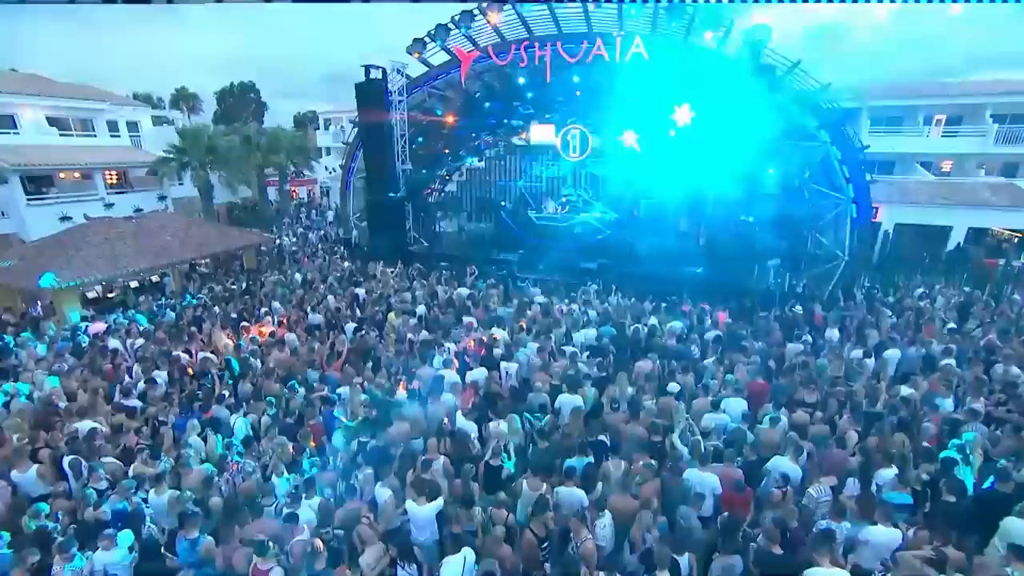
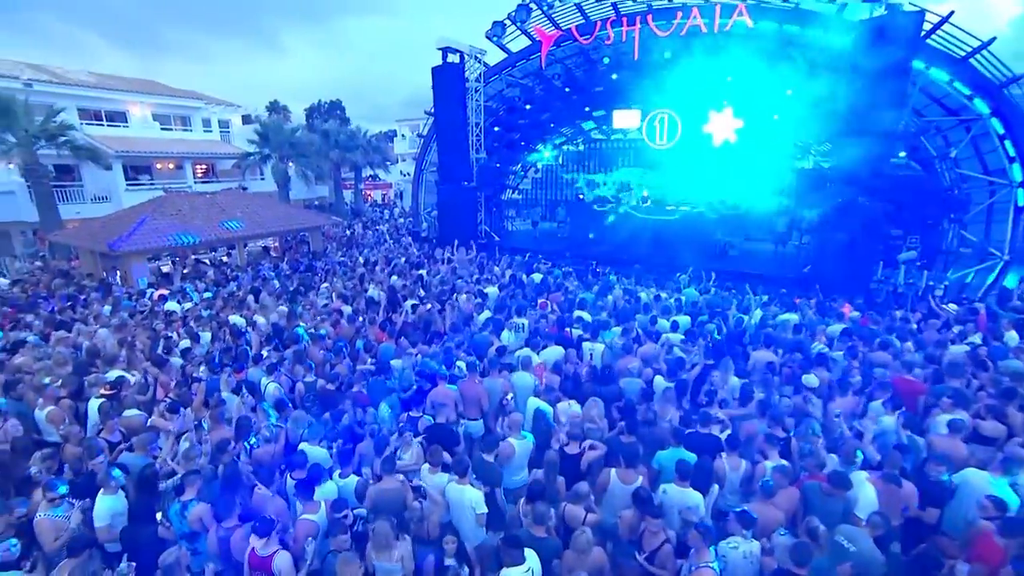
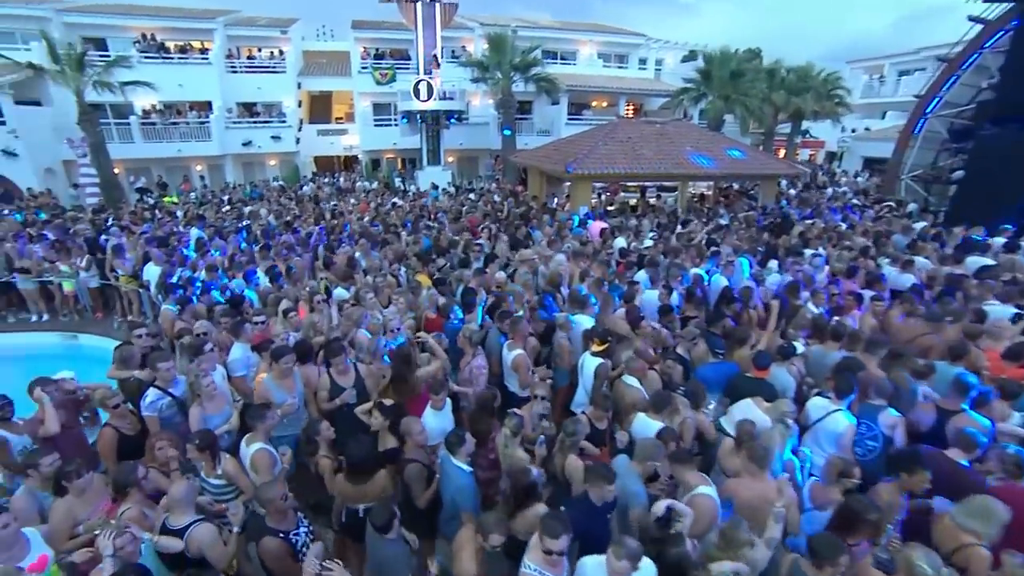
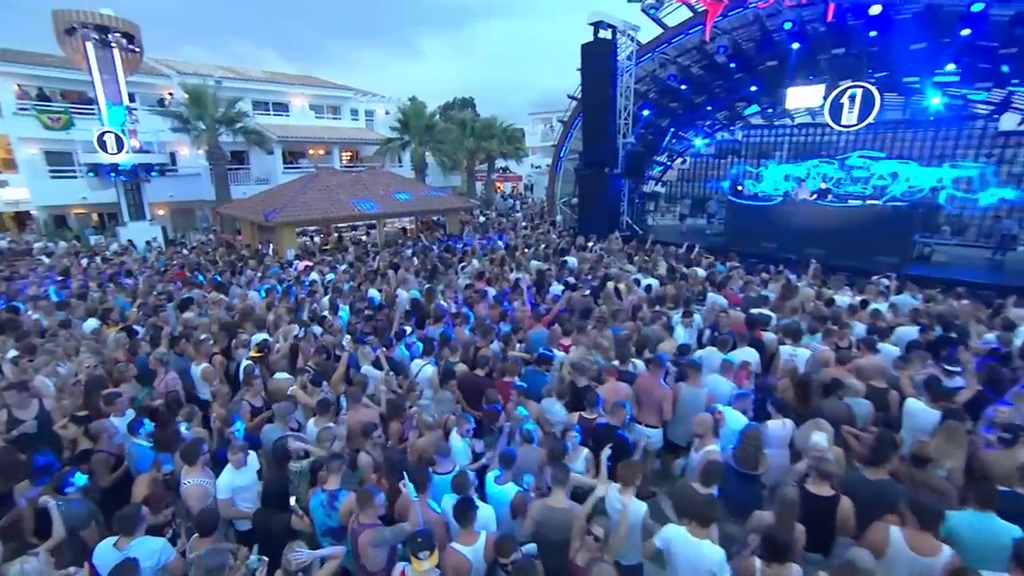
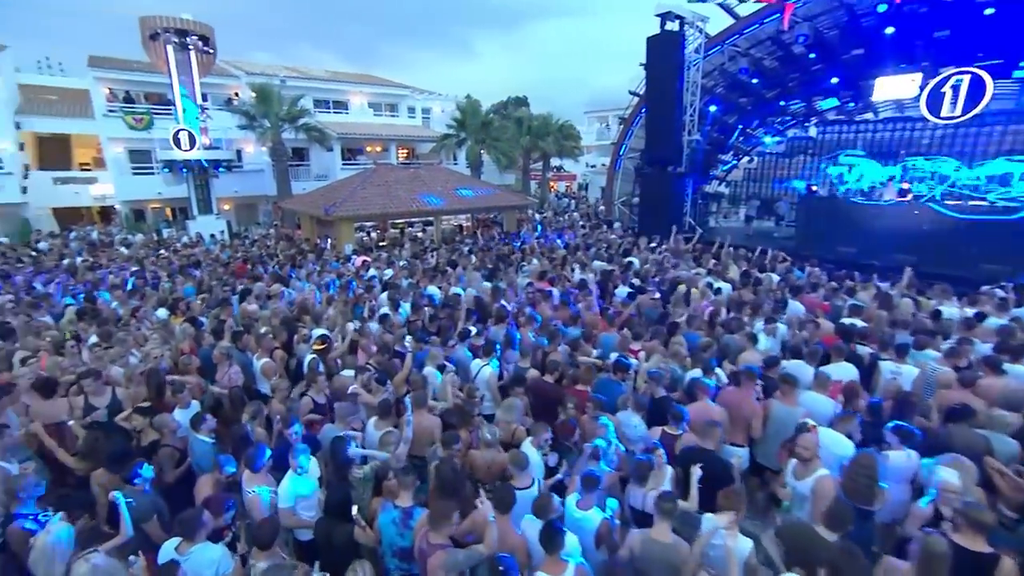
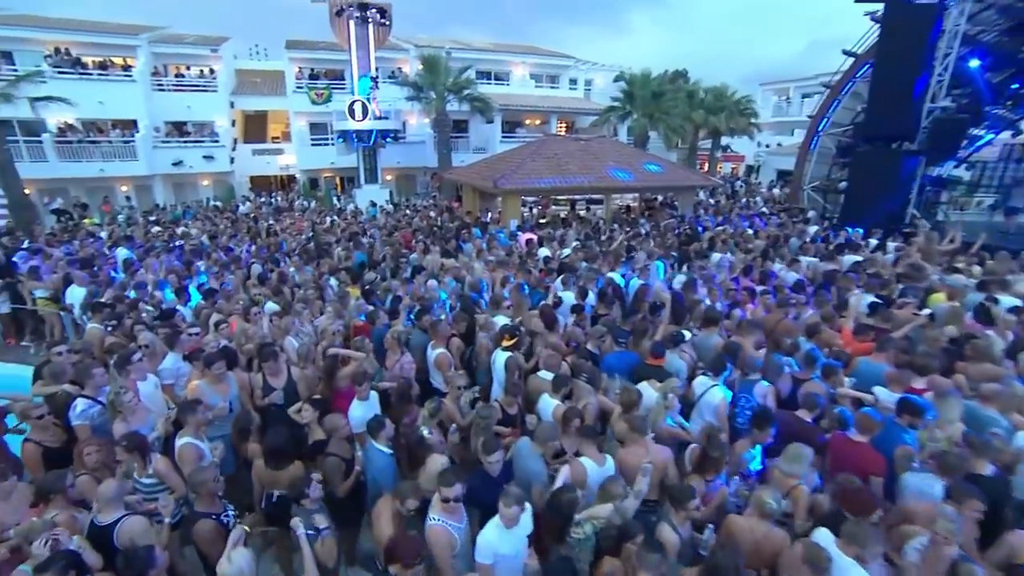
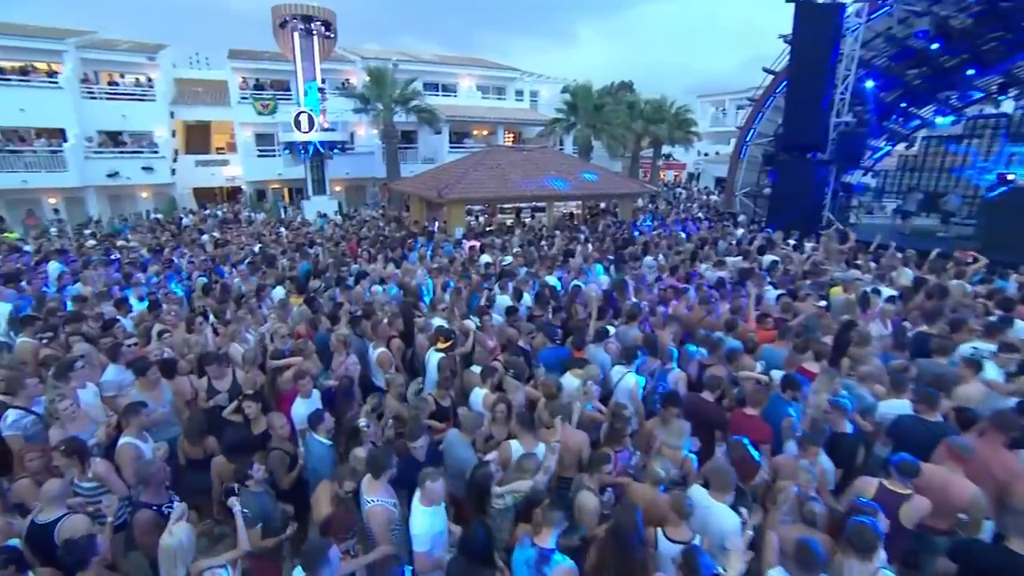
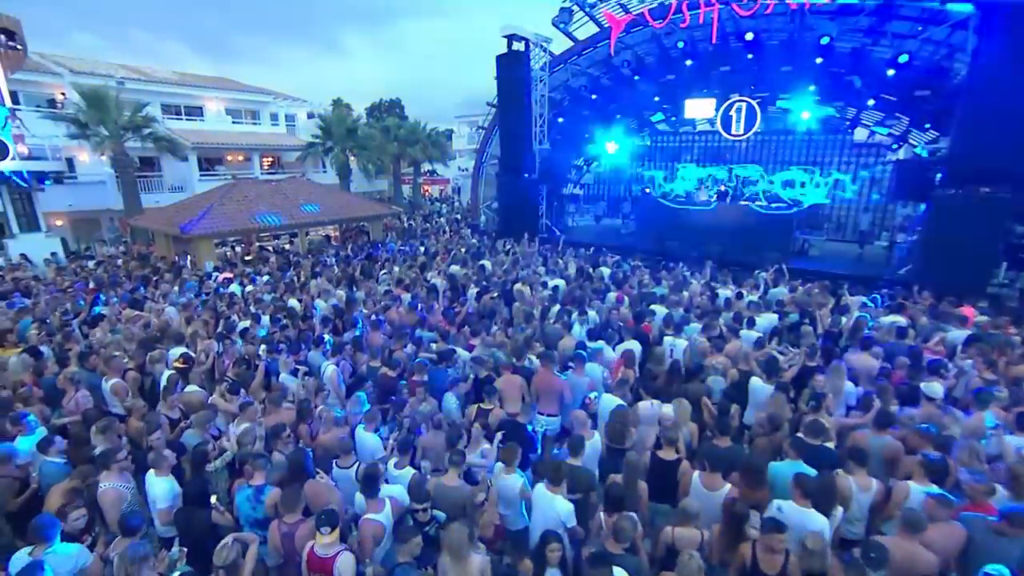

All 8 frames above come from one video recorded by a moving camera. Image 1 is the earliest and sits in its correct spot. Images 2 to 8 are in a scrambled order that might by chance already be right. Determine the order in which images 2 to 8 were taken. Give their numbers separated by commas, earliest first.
2, 8, 4, 5, 7, 6, 3
